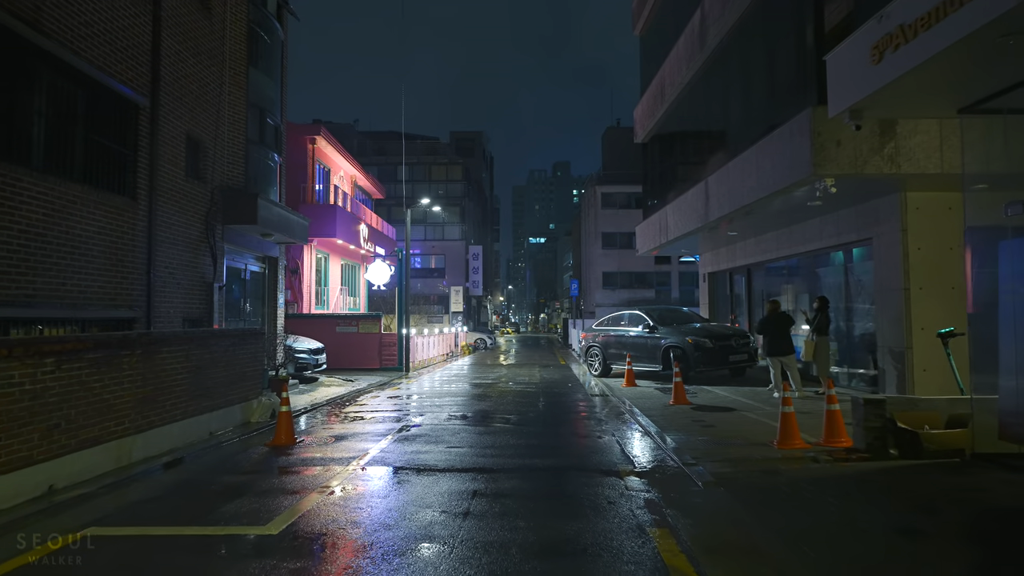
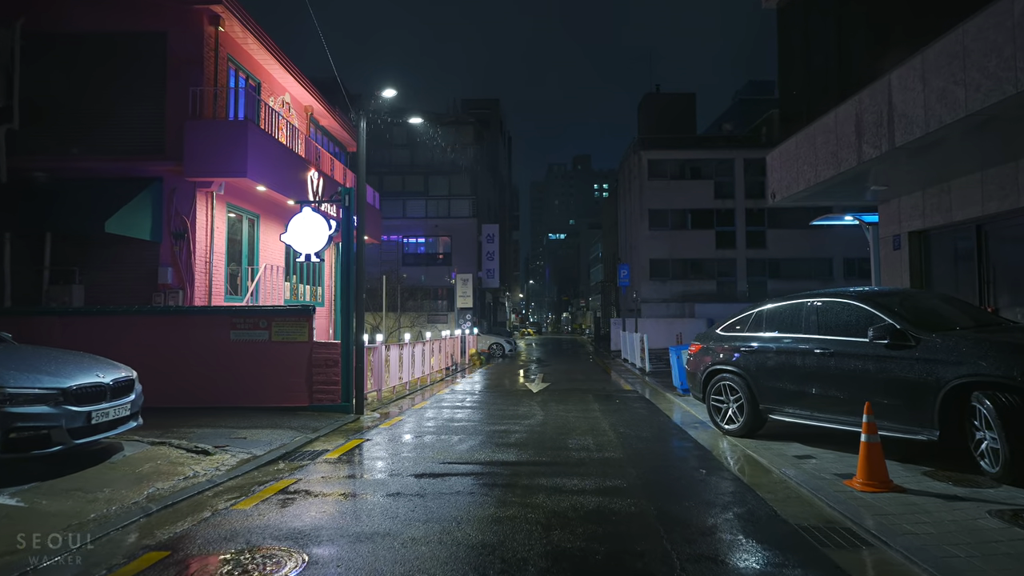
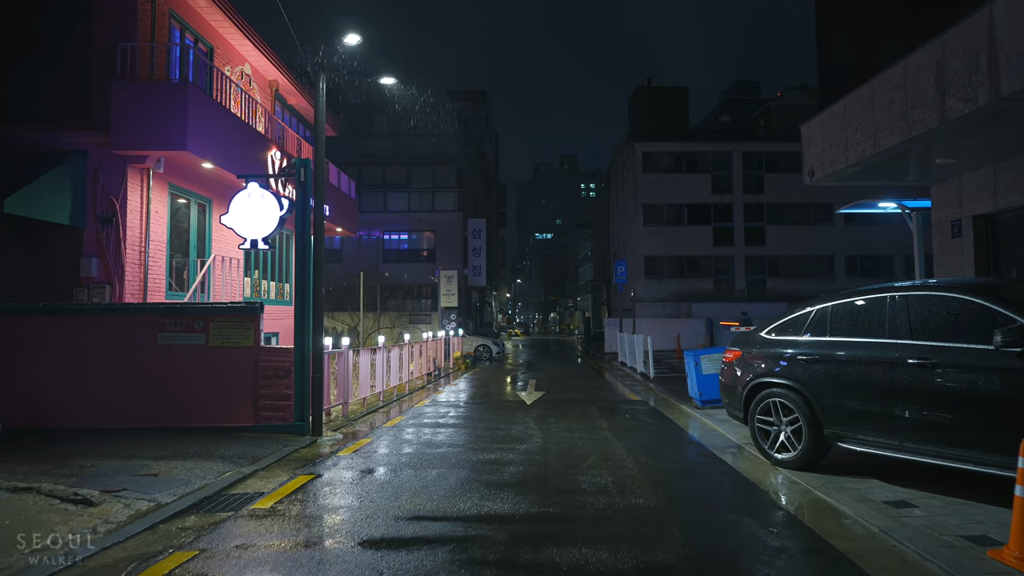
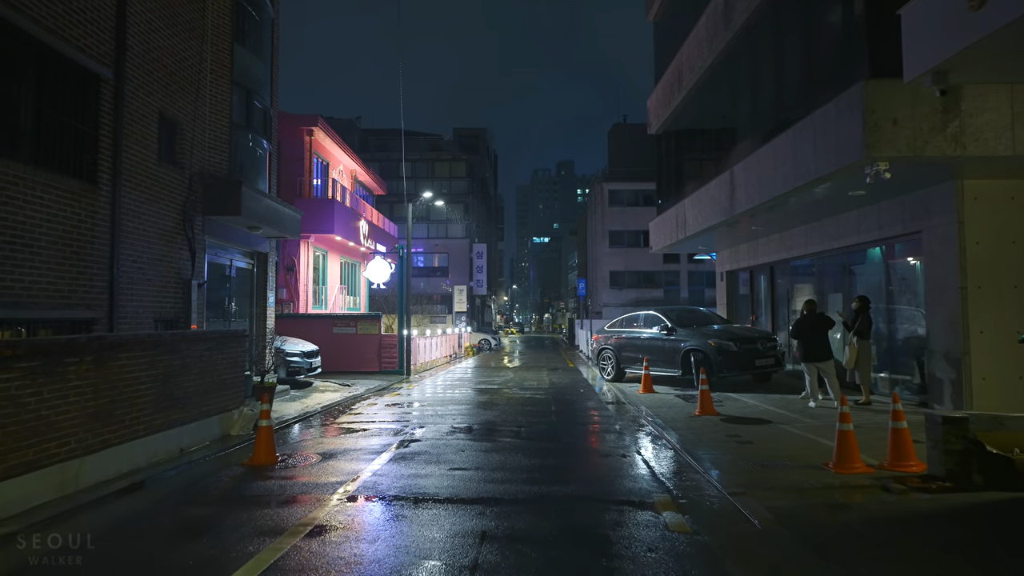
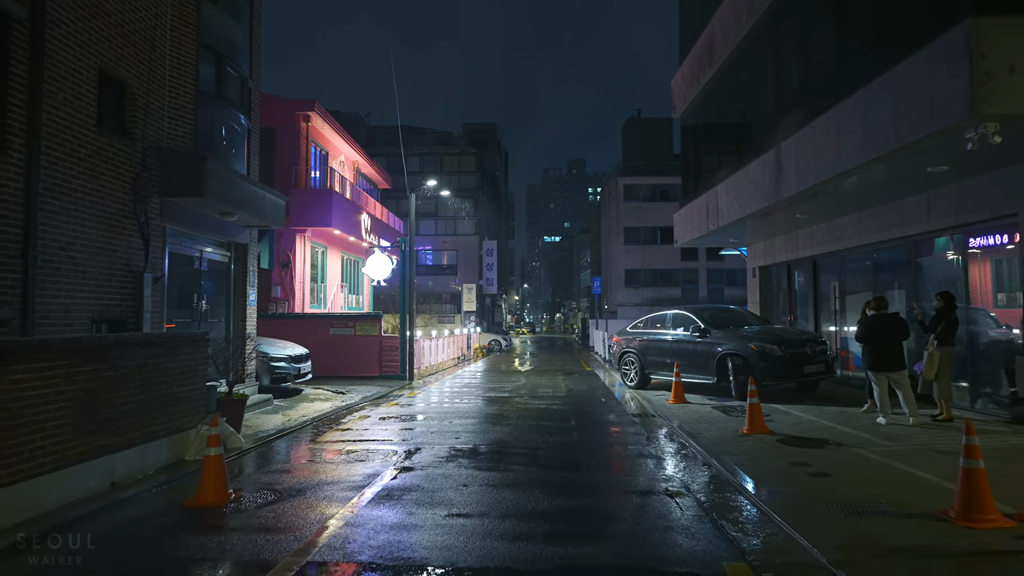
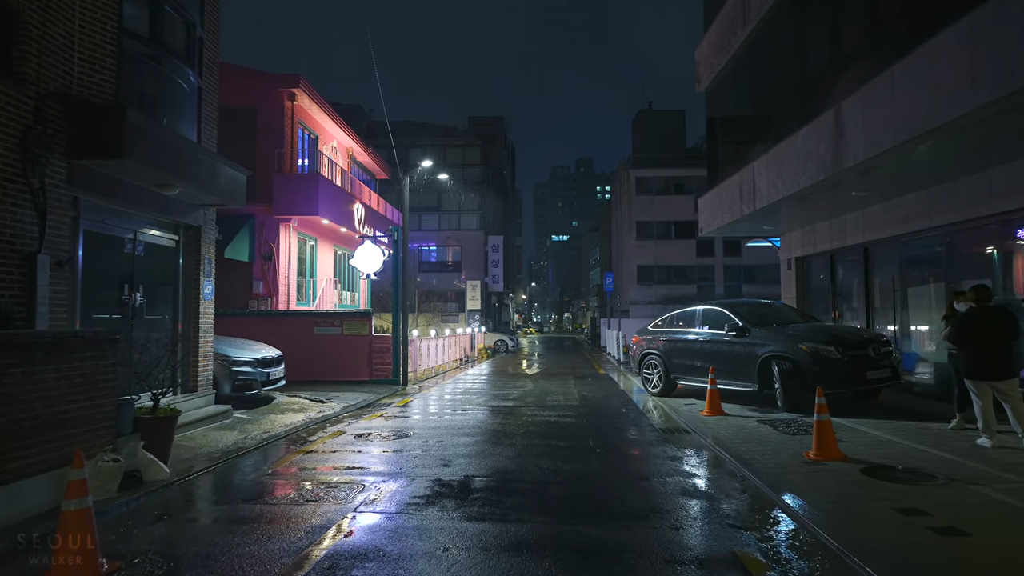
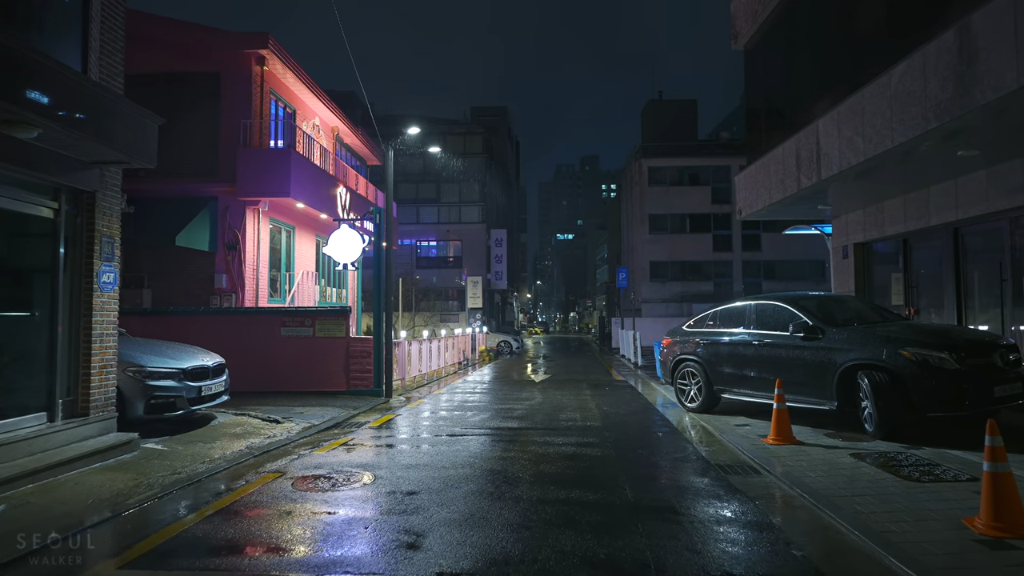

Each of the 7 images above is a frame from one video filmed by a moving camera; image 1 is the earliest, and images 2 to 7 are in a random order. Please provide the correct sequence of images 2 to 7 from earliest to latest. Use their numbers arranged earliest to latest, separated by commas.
4, 5, 6, 7, 2, 3
